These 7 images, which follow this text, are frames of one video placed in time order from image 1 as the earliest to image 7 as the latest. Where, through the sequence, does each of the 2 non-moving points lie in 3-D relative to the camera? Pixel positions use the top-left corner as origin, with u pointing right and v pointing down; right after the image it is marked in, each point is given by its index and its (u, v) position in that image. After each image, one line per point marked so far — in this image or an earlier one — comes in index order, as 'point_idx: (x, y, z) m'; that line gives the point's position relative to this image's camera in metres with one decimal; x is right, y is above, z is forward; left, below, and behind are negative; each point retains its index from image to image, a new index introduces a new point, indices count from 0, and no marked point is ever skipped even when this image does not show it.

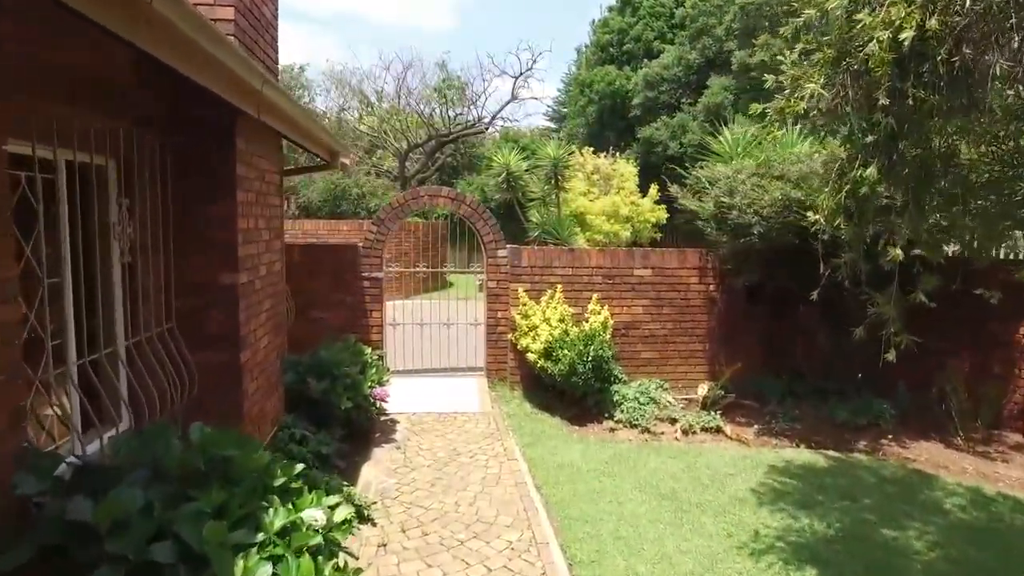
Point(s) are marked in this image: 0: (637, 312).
0: (+1.4, -0.3, +7.7) m
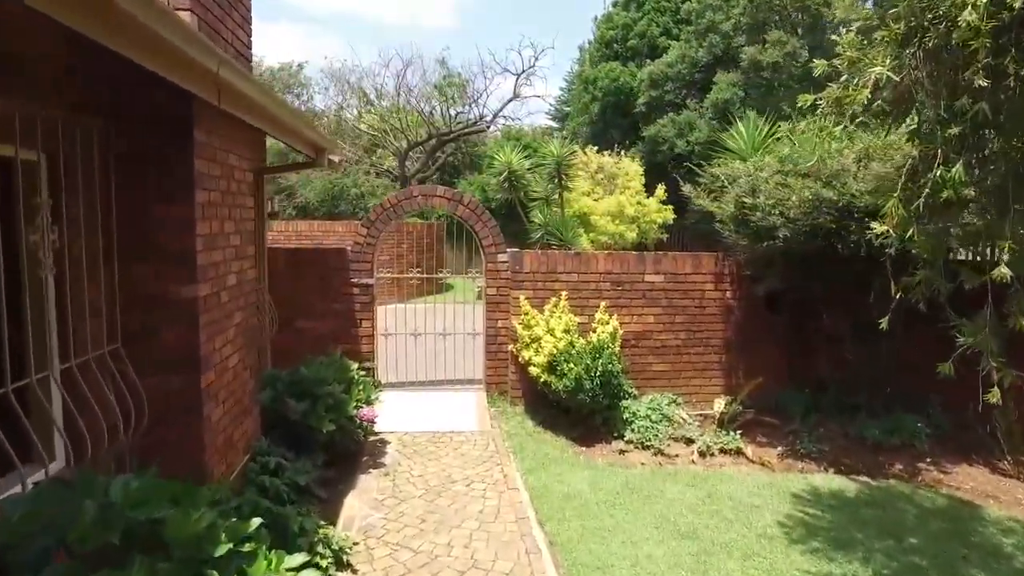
0: (+1.5, -0.4, +7.1) m
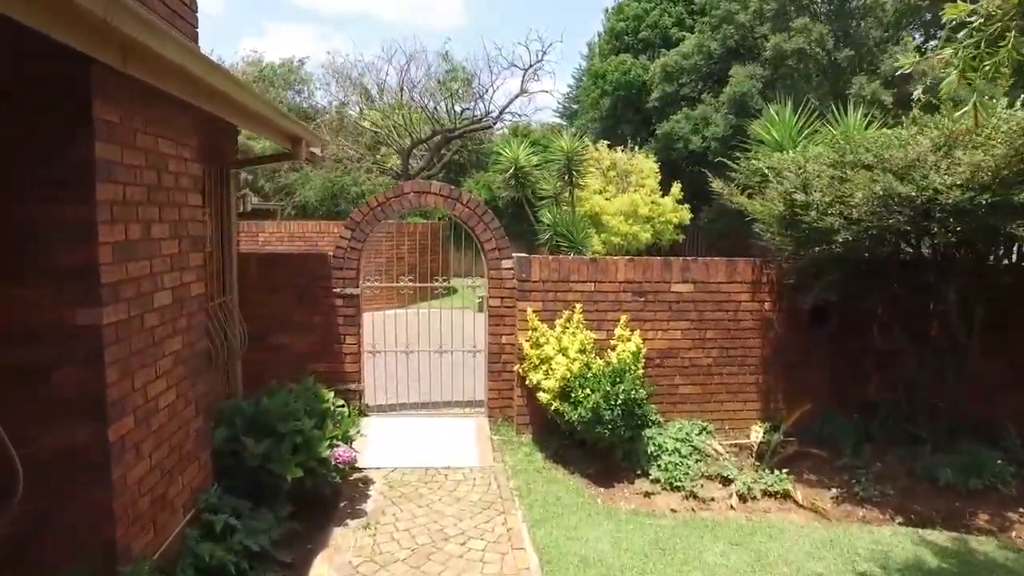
0: (+1.5, -0.5, +6.2) m
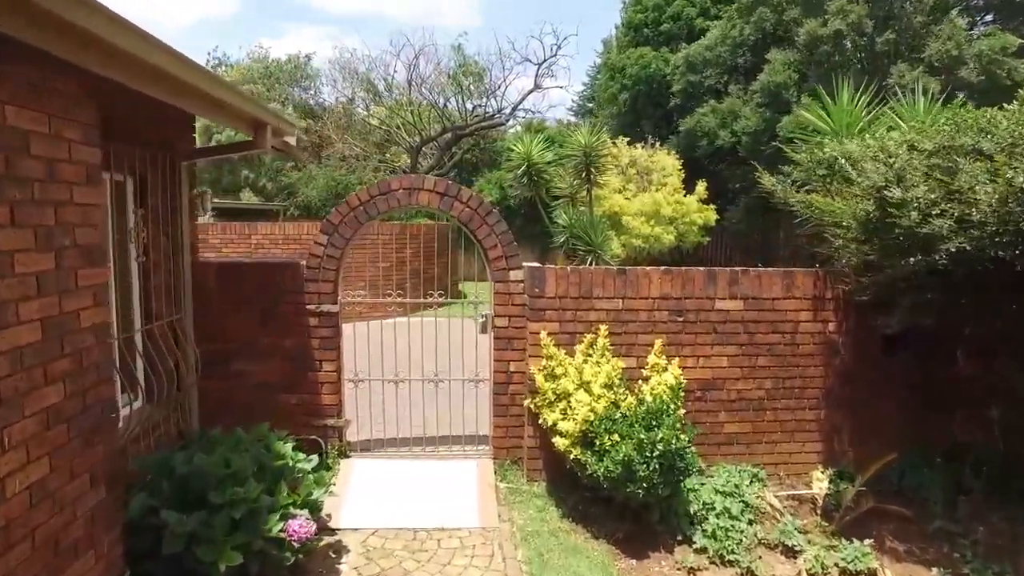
0: (+1.6, -0.6, +5.1) m
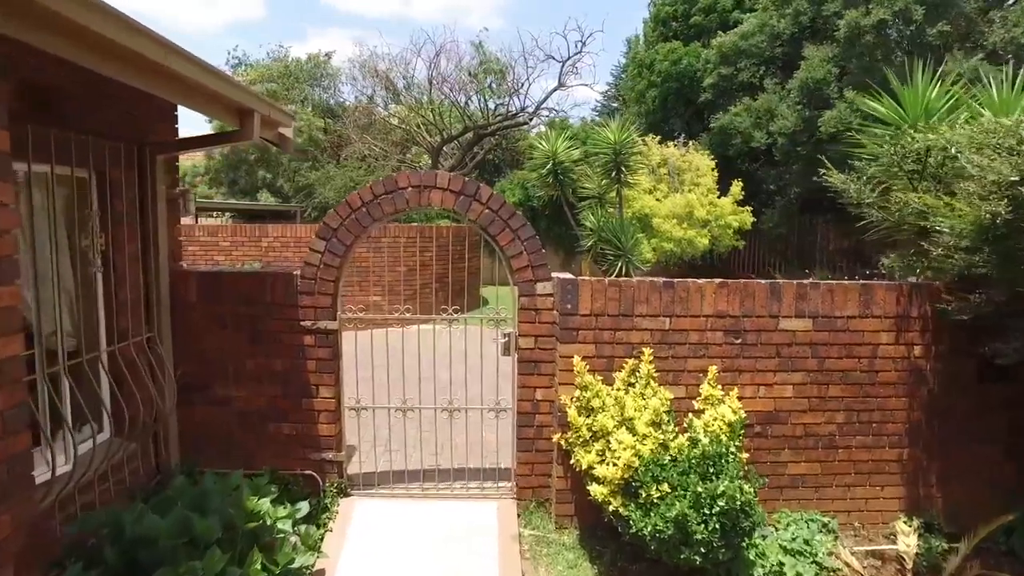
0: (+1.8, -0.7, +4.3) m
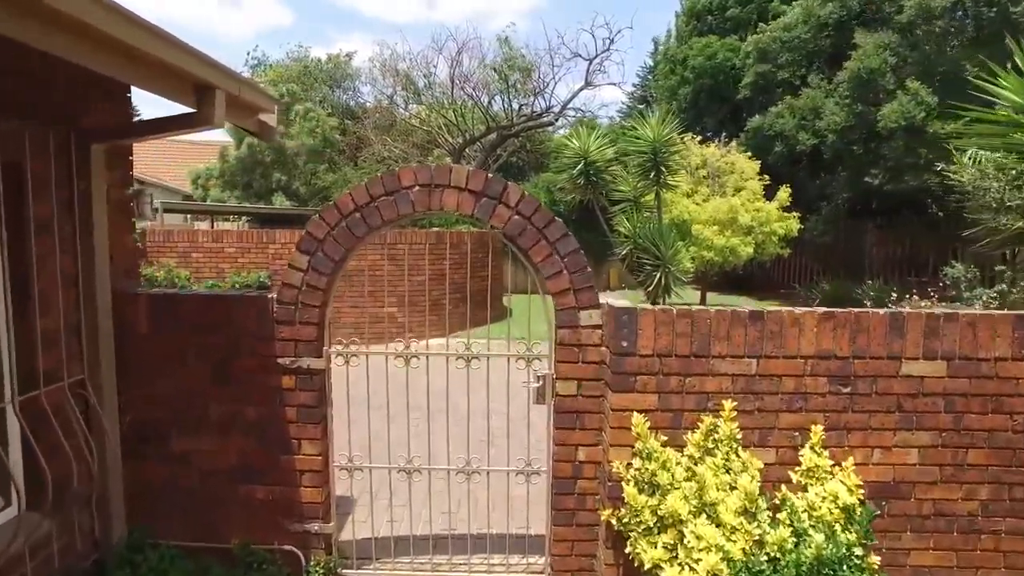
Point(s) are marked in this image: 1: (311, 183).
0: (+1.9, -0.9, +3.2) m
1: (-5.8, +3.0, +19.1) m
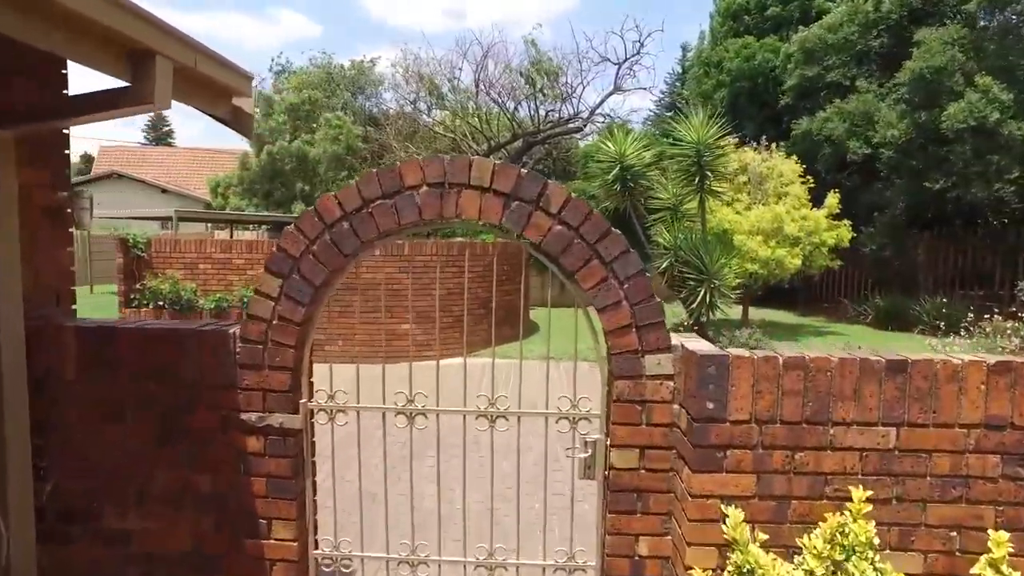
0: (+2.1, -1.0, +2.3) m
1: (-5.1, +2.7, +18.4) m
